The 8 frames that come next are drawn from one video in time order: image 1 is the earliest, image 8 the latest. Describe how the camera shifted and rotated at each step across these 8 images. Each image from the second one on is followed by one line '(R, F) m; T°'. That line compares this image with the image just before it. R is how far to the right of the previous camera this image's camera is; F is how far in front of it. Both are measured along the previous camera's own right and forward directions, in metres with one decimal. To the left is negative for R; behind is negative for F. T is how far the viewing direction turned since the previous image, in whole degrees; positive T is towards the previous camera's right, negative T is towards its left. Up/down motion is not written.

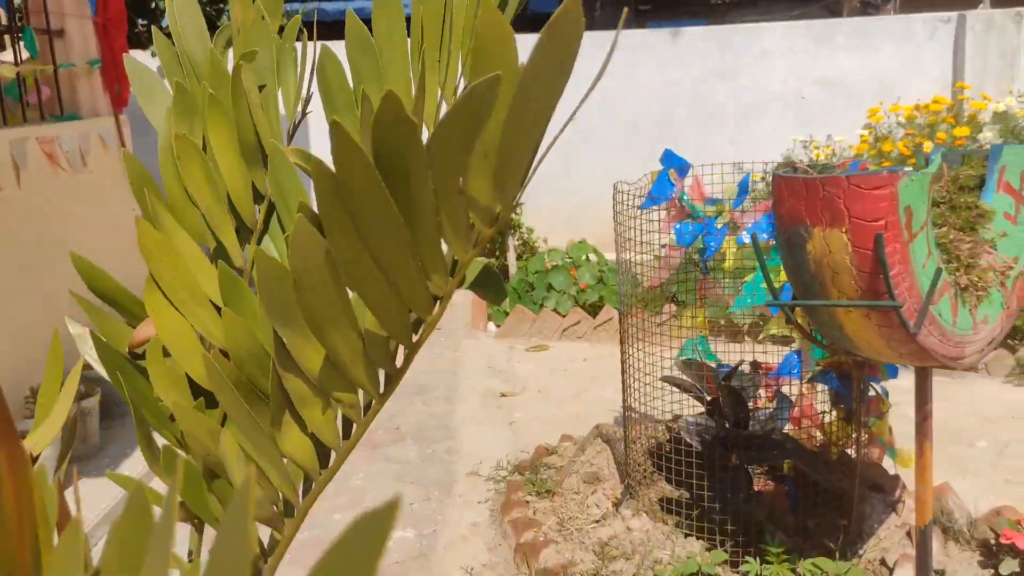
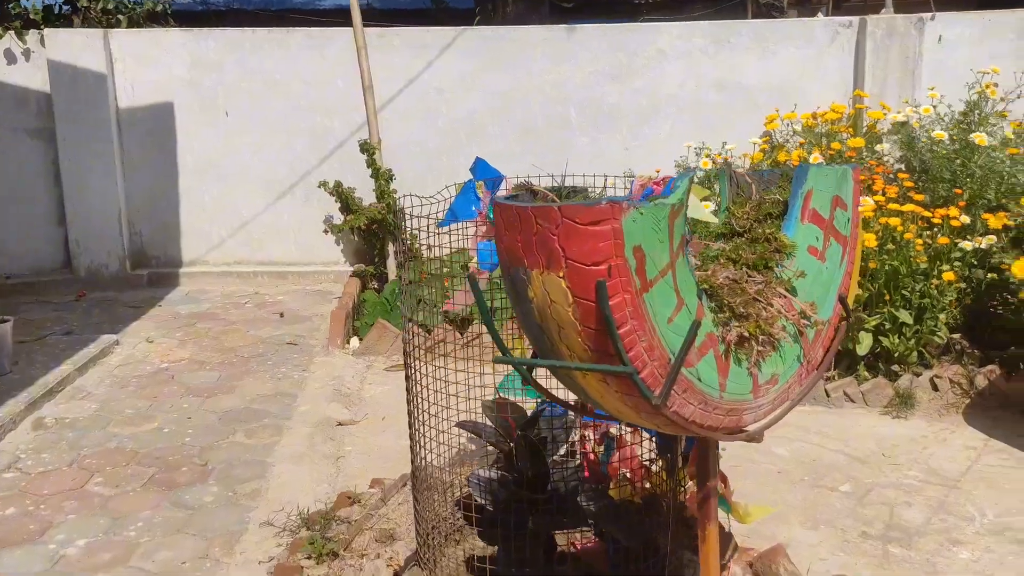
(+0.5, +0.4) m; +3°
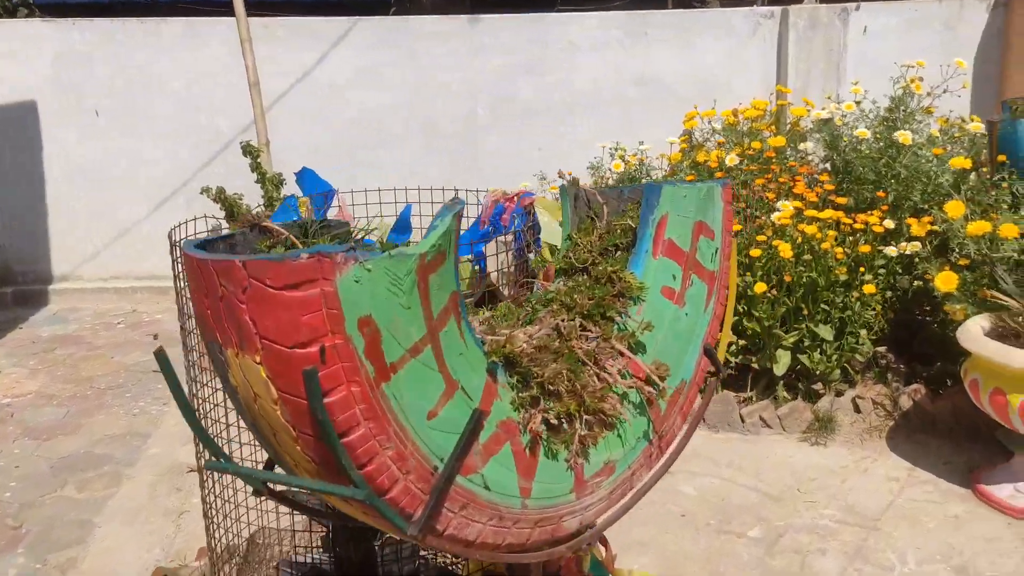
(+0.3, +0.4) m; +3°
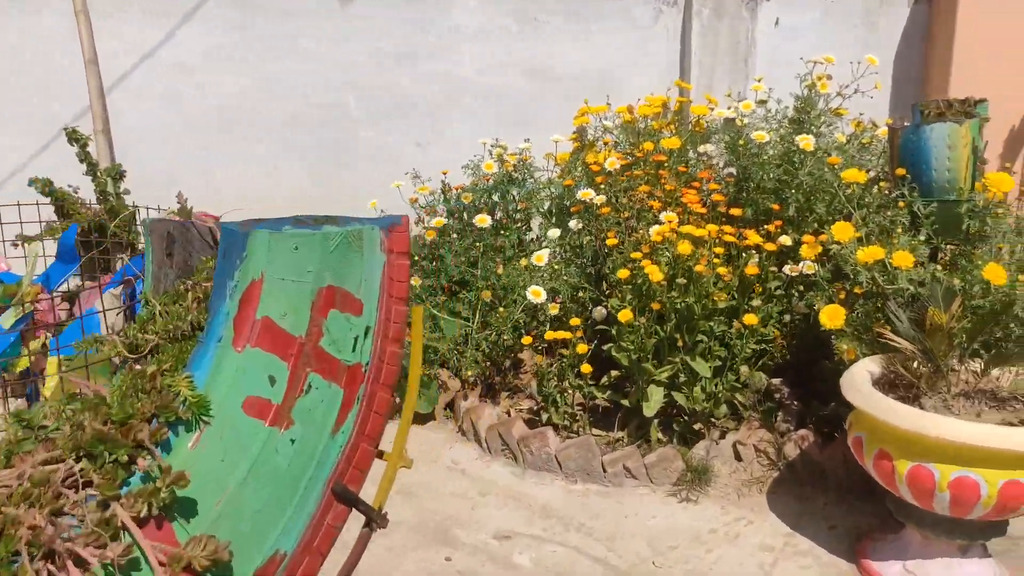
(+0.4, +0.5) m; +3°
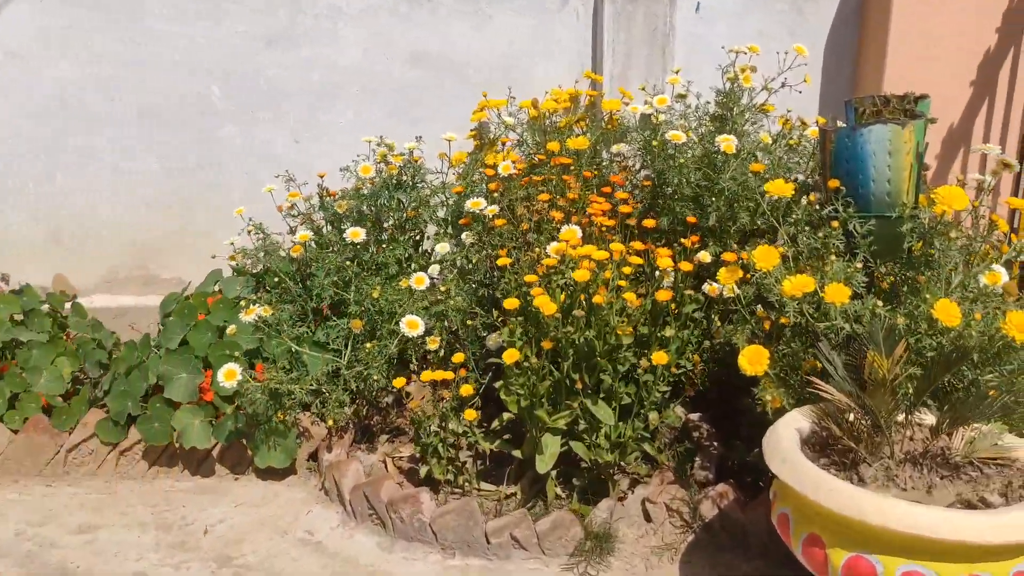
(+0.2, +0.5) m; +4°
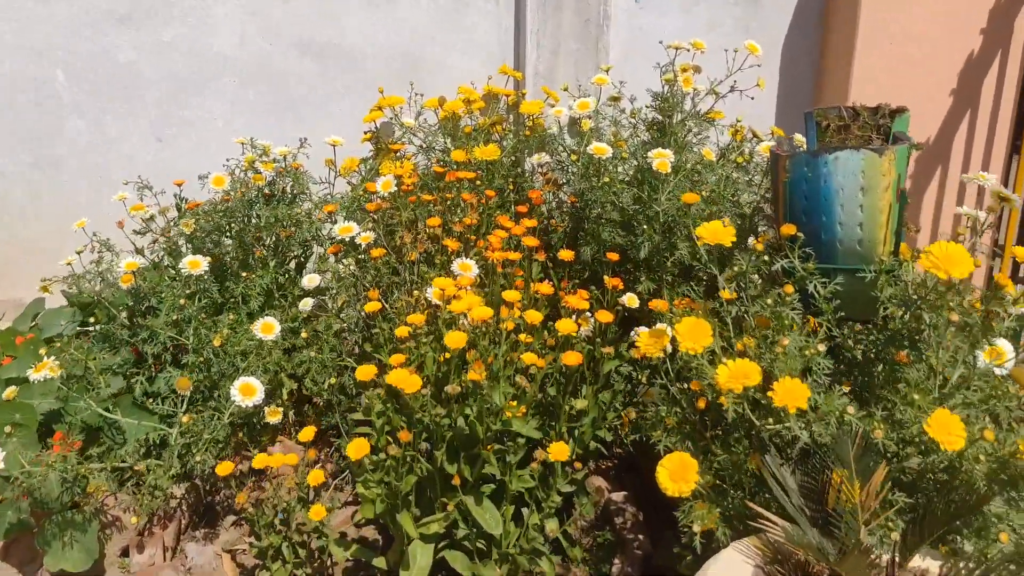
(+0.2, +0.6) m; +3°
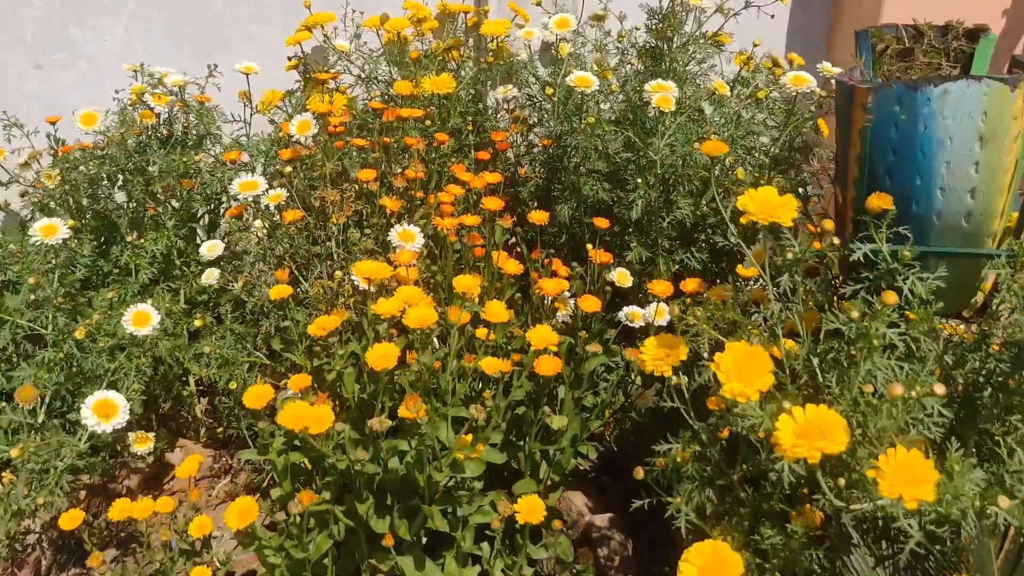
(0.0, +0.6) m; +2°
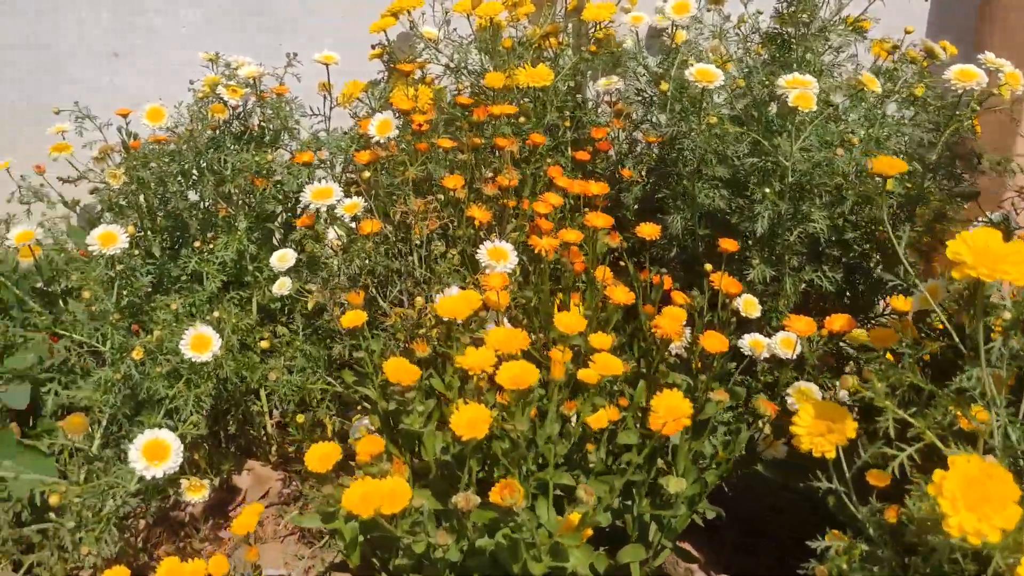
(-0.1, +0.2) m; -5°
